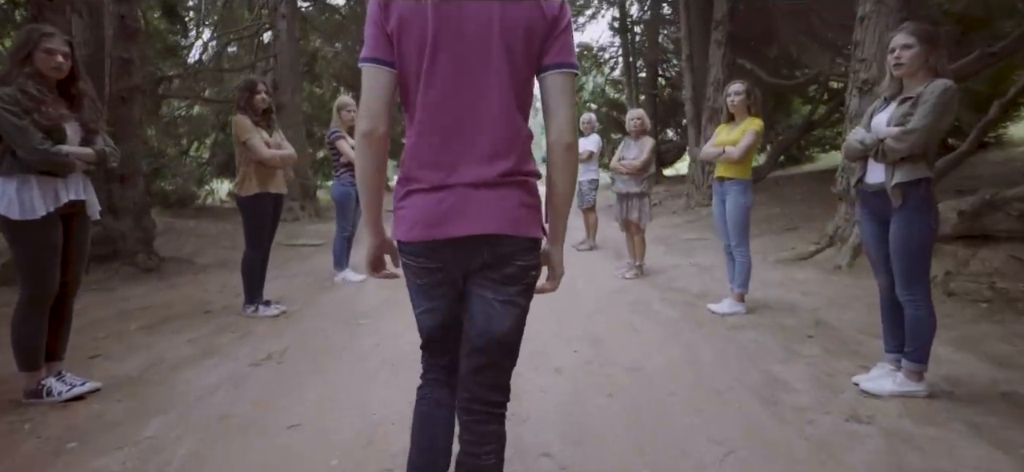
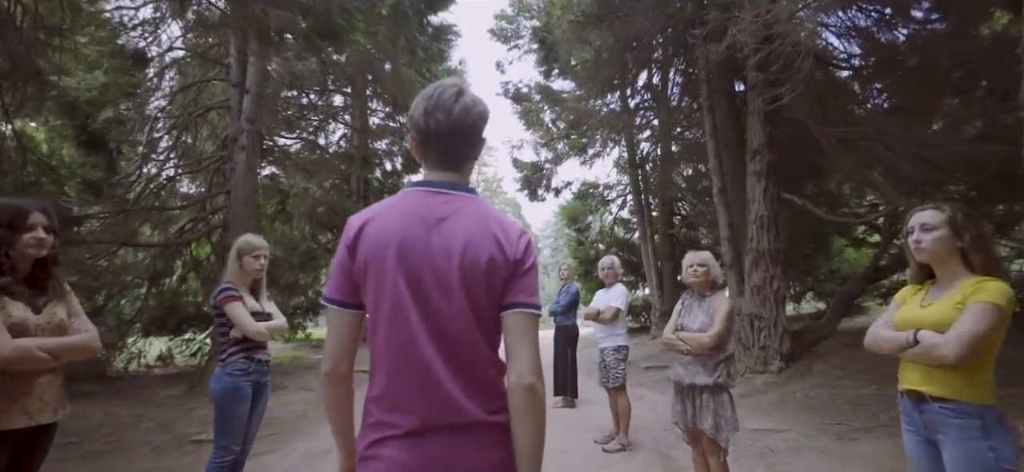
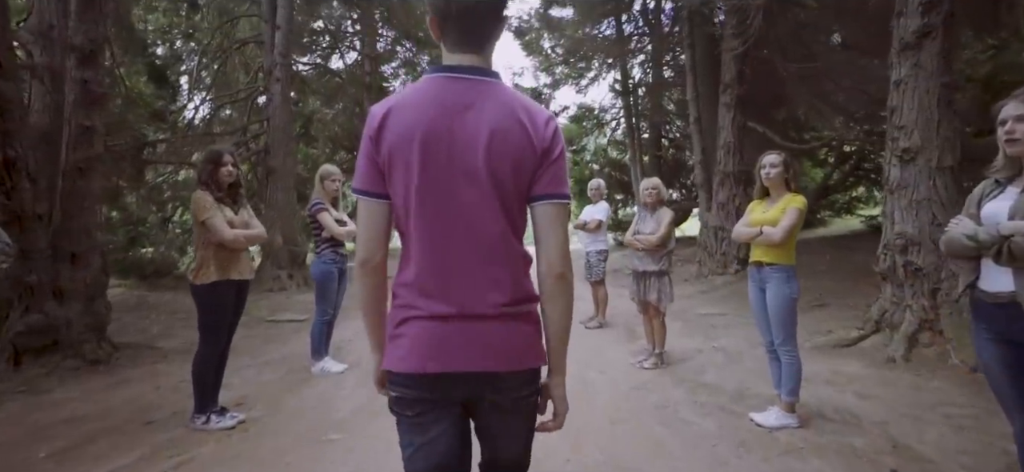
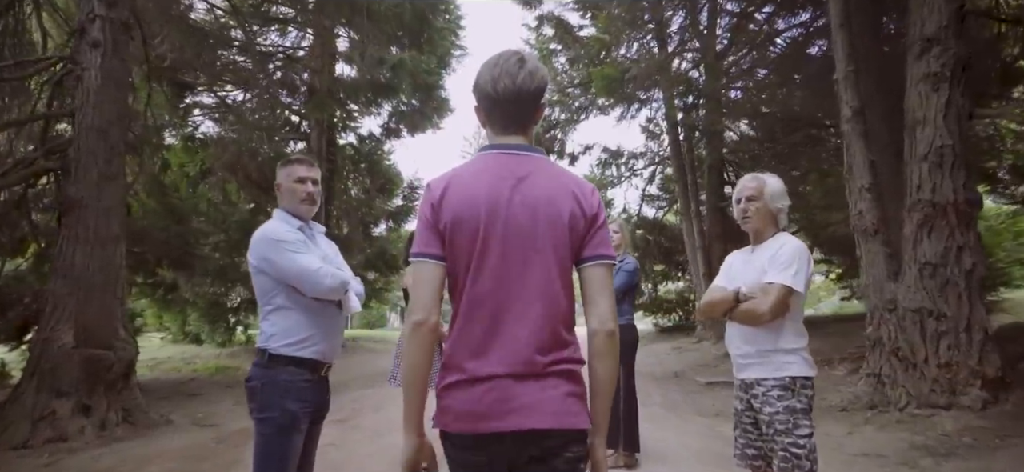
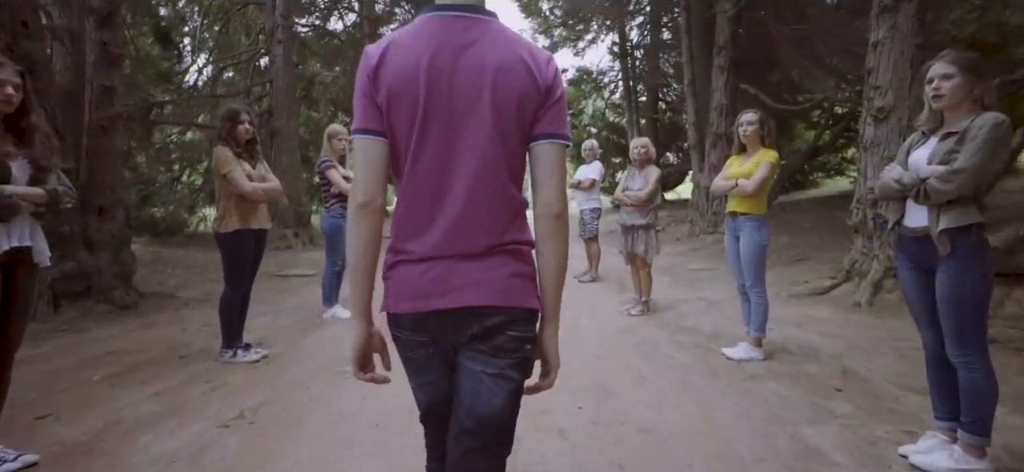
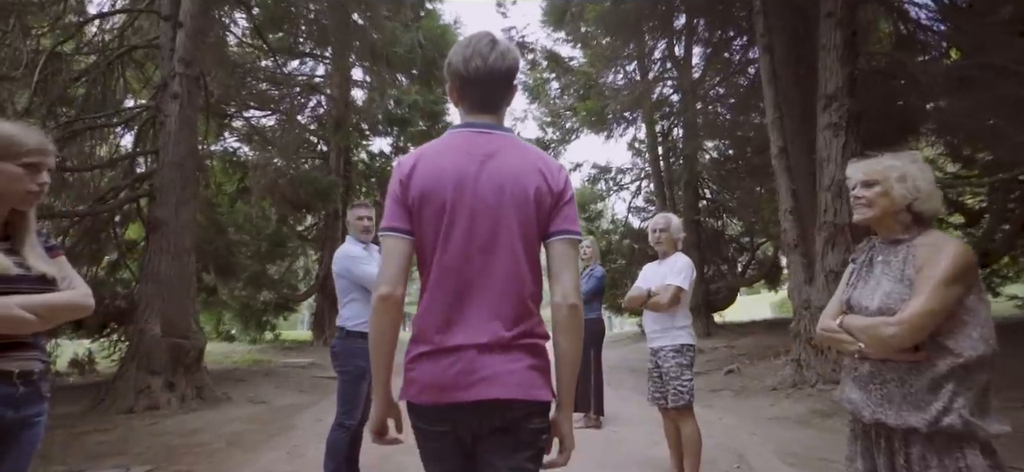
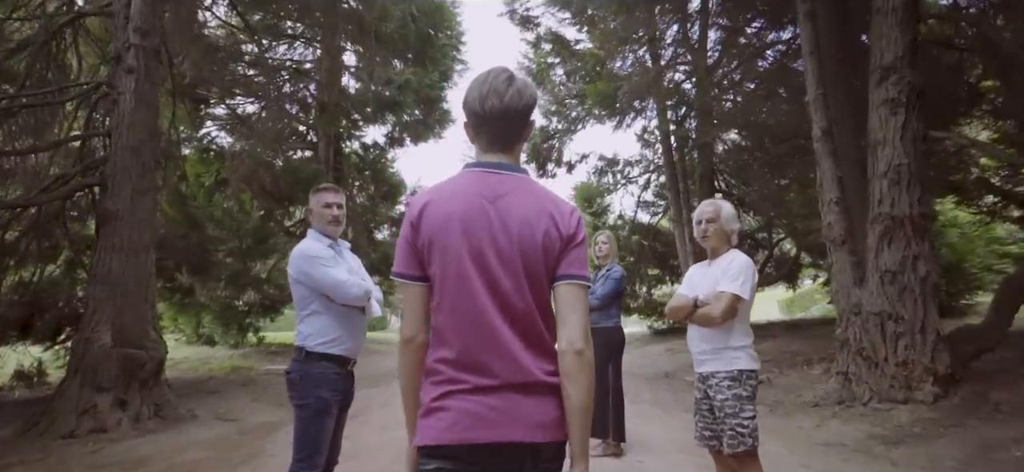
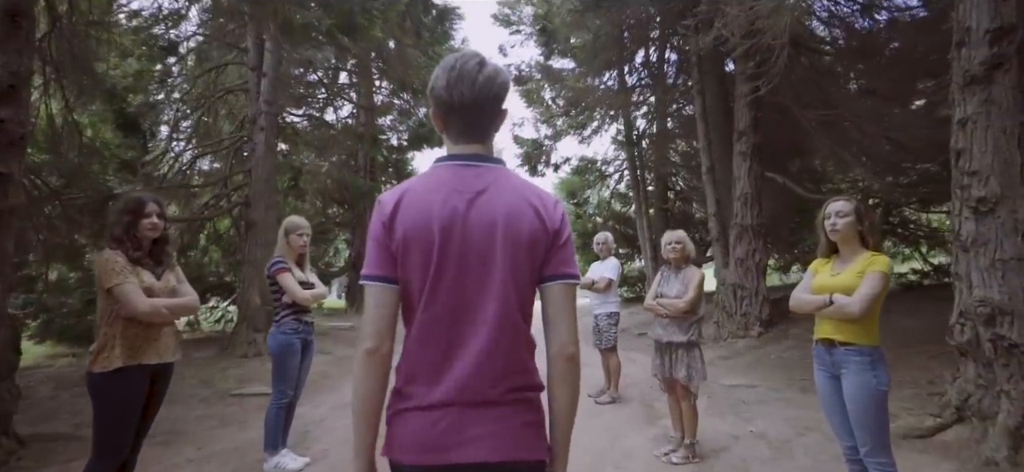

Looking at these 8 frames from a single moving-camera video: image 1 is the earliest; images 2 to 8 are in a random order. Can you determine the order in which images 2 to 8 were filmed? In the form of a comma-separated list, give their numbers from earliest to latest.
5, 3, 8, 2, 6, 7, 4
